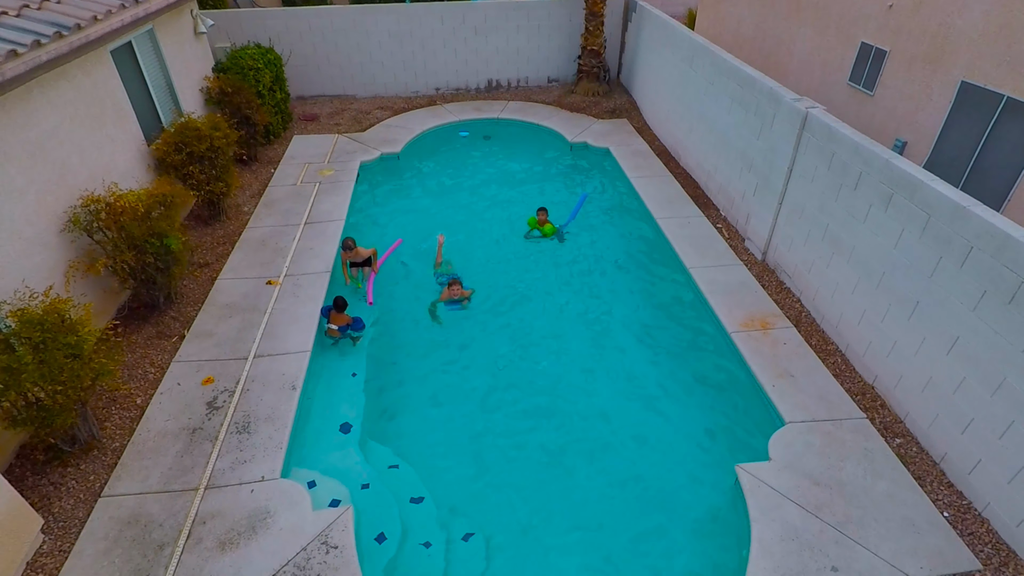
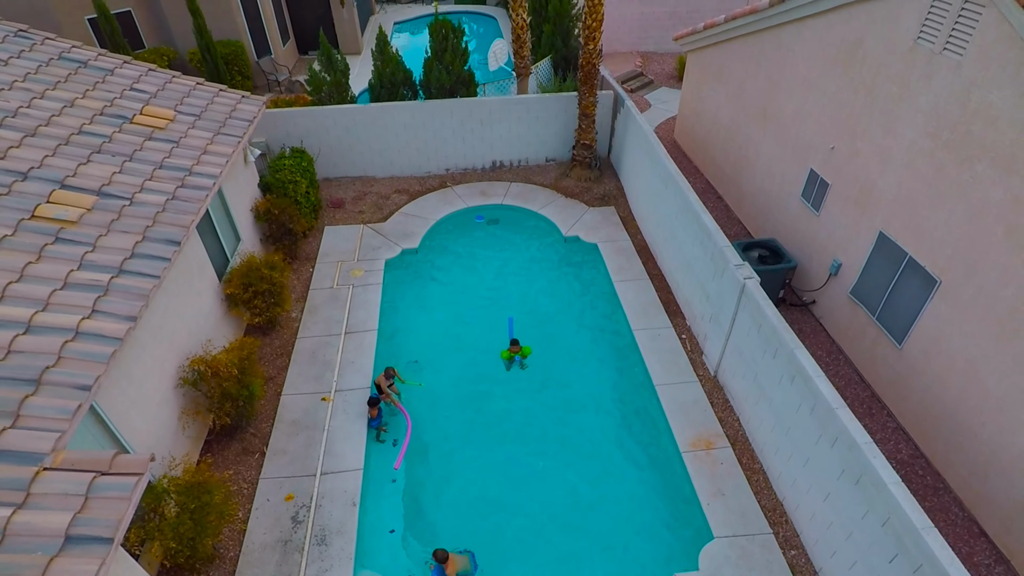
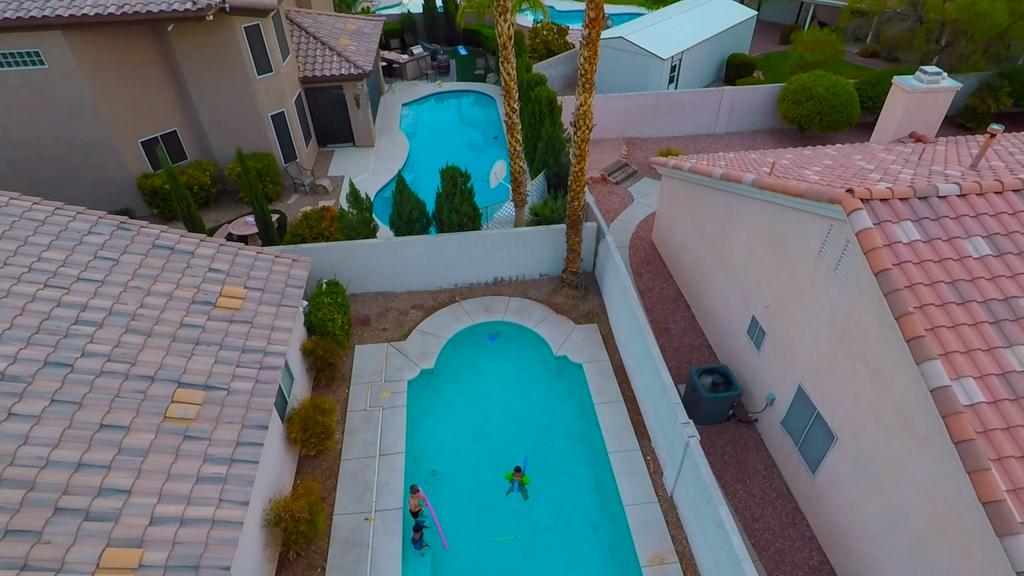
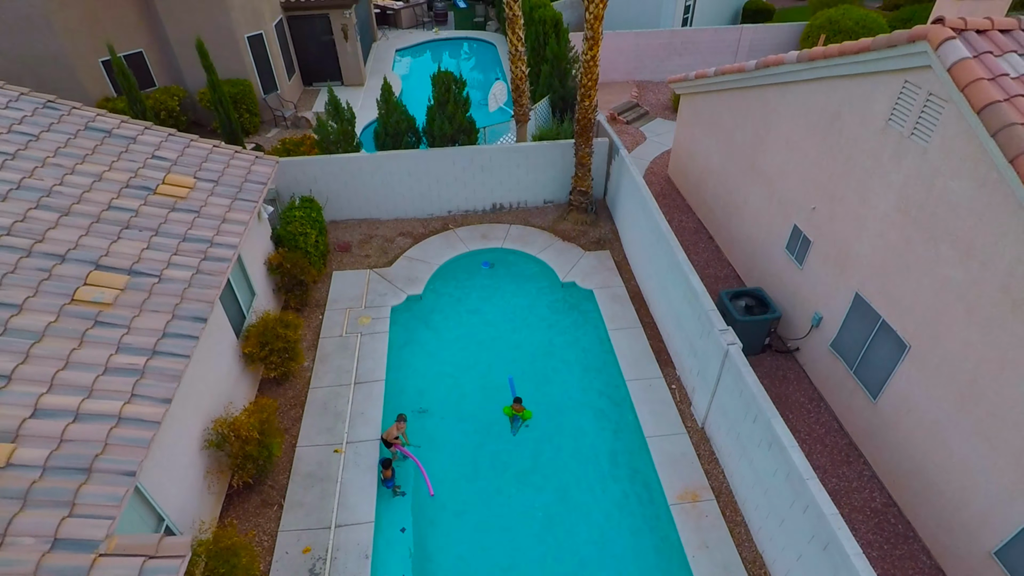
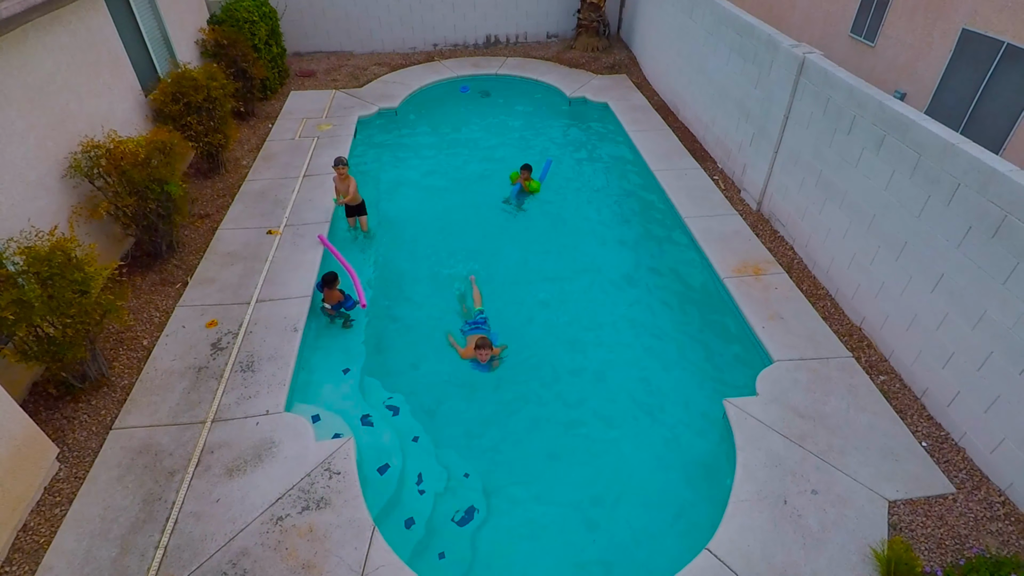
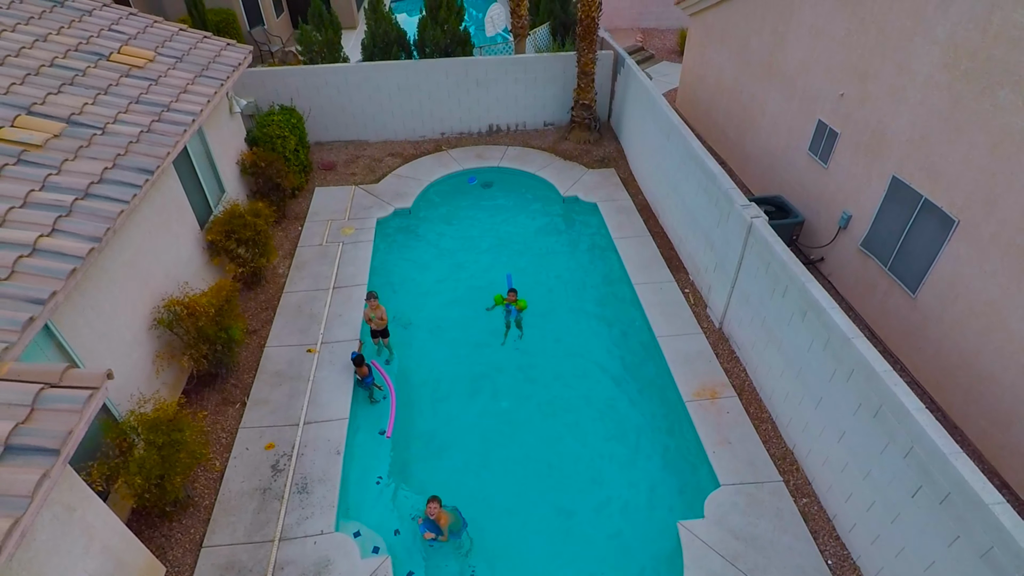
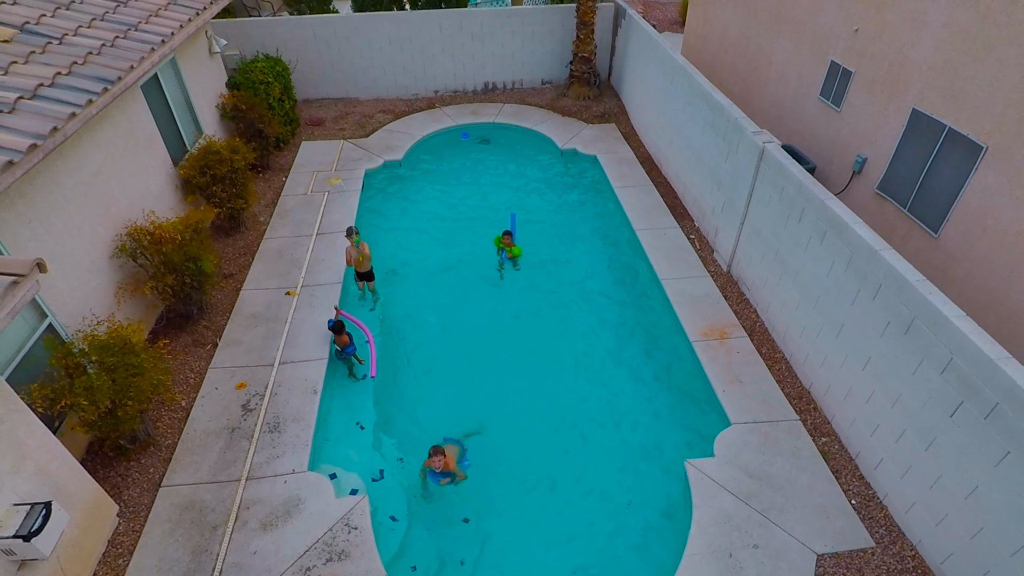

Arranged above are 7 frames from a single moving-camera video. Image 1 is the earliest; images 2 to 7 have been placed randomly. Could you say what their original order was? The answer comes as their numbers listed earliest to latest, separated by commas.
5, 7, 6, 2, 4, 3
